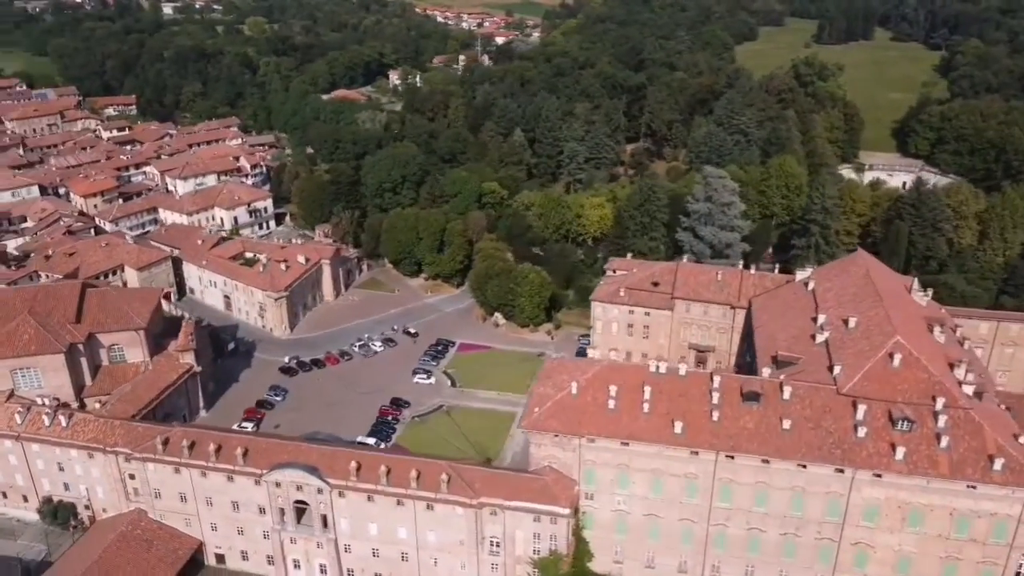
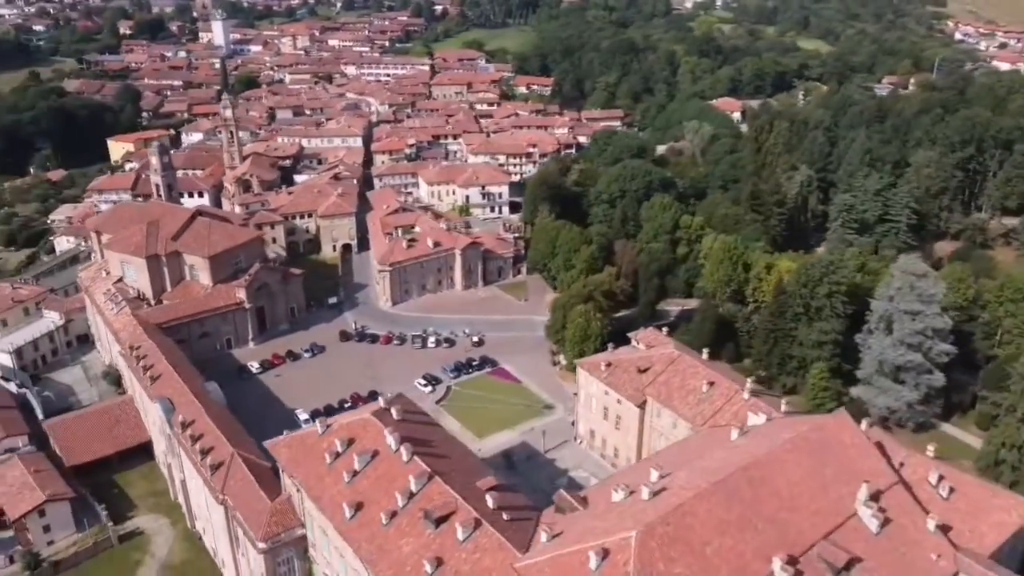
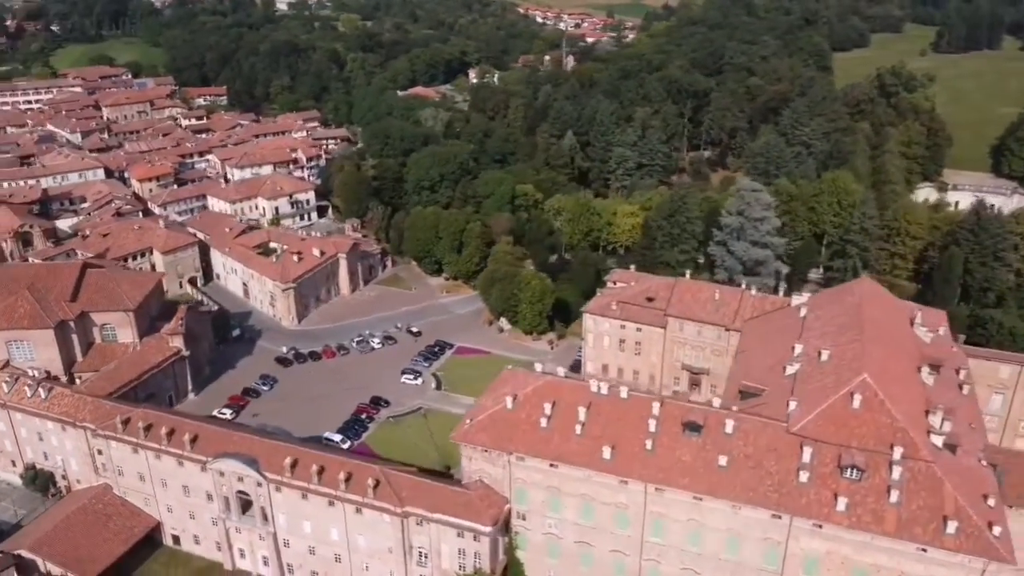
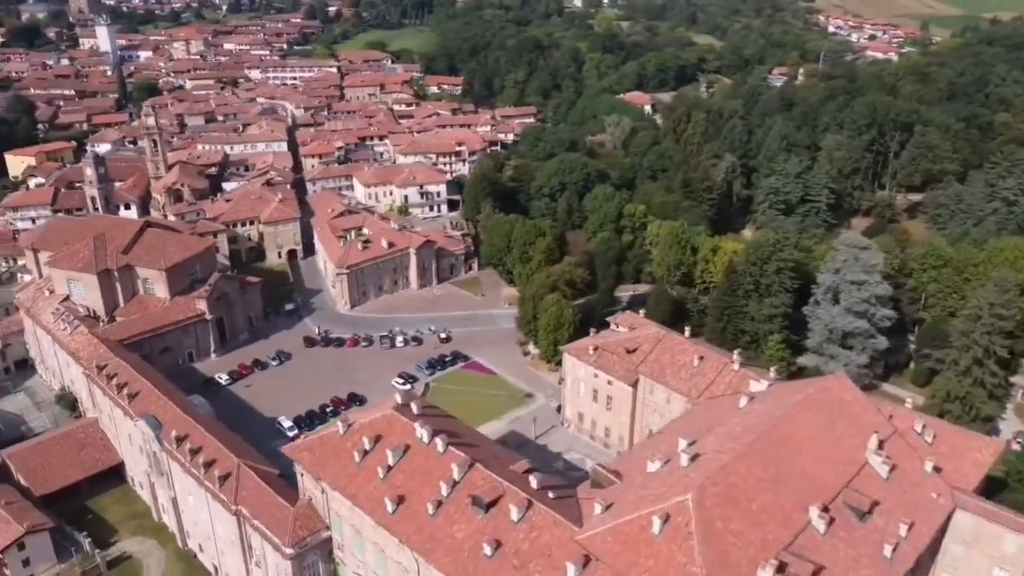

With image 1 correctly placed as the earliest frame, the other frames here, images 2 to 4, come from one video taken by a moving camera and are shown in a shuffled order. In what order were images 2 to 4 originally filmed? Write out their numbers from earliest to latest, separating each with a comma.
3, 4, 2
